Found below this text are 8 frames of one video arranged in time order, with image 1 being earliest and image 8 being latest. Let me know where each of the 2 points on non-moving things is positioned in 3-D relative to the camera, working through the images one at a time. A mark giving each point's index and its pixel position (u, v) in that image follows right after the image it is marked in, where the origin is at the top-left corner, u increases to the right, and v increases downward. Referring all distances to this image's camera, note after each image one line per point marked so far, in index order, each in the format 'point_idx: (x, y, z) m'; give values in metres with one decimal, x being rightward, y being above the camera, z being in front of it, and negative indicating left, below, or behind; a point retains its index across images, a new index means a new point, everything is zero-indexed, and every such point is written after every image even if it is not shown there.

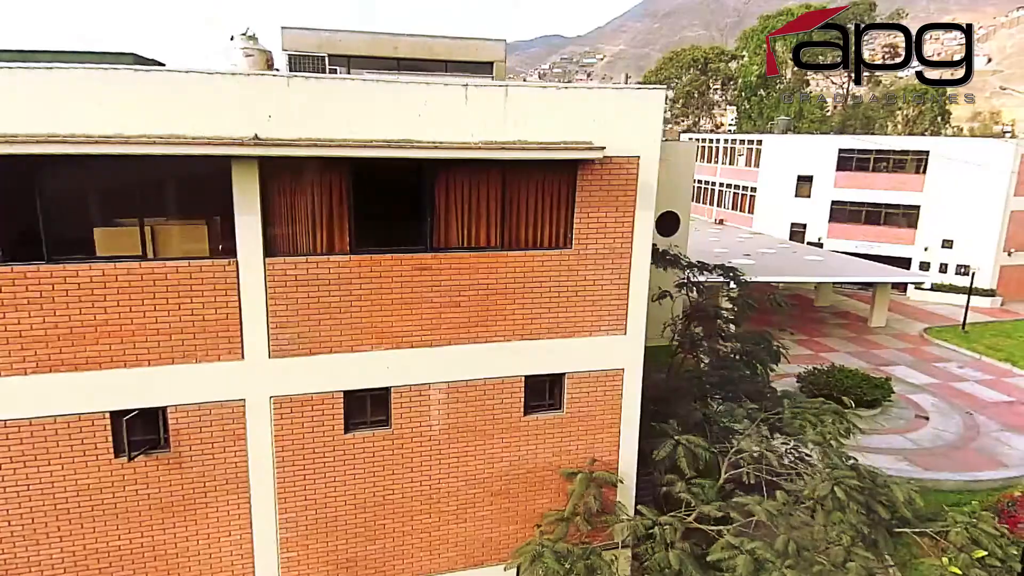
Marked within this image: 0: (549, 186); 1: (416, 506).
0: (+0.4, +1.2, +7.2) m
1: (-1.1, -2.6, +7.4) m
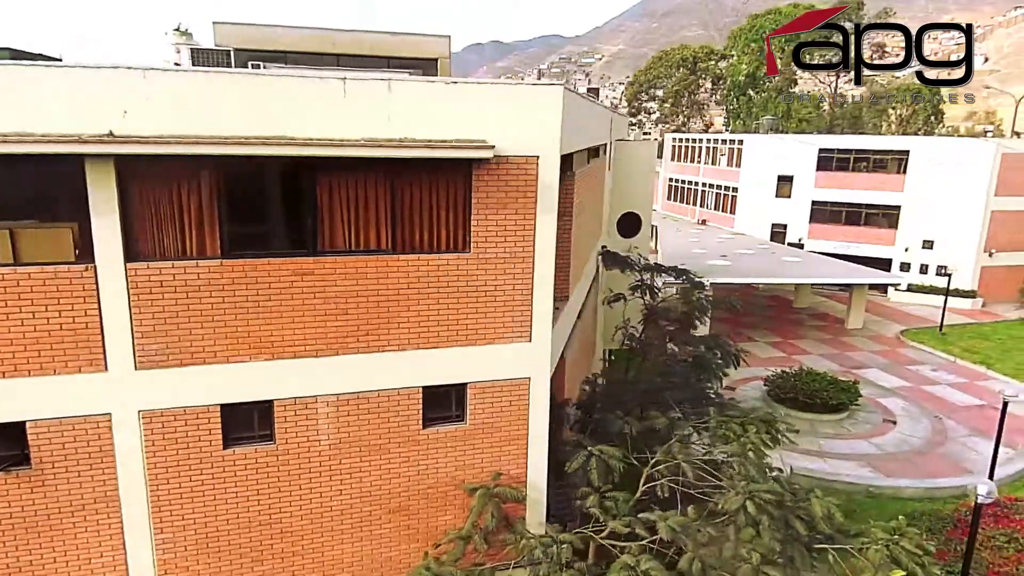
0: (-0.8, +1.1, +6.8) m
1: (-2.3, -2.6, +7.0) m
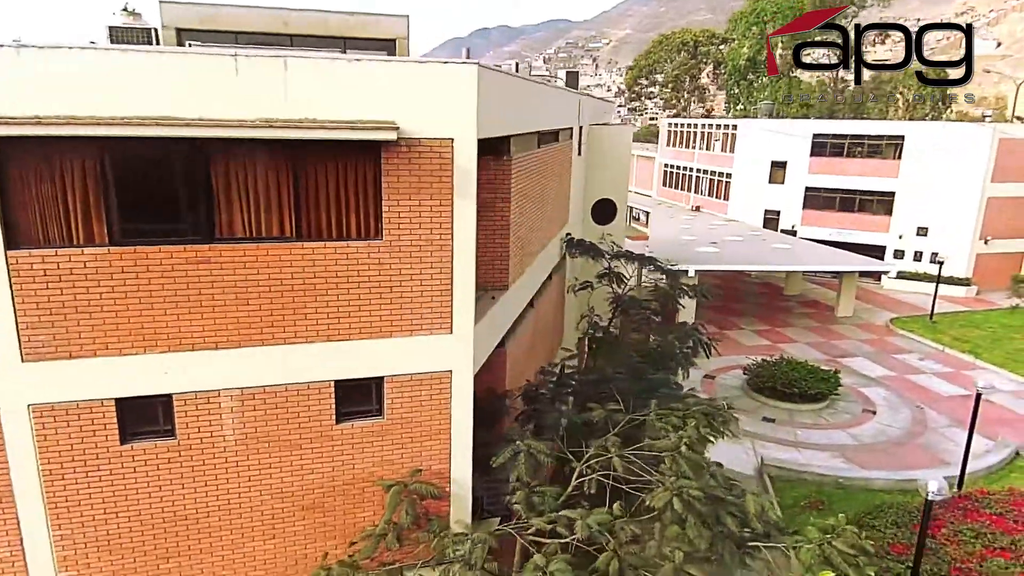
0: (-1.7, +1.2, +6.5) m
1: (-3.2, -2.5, +6.8) m
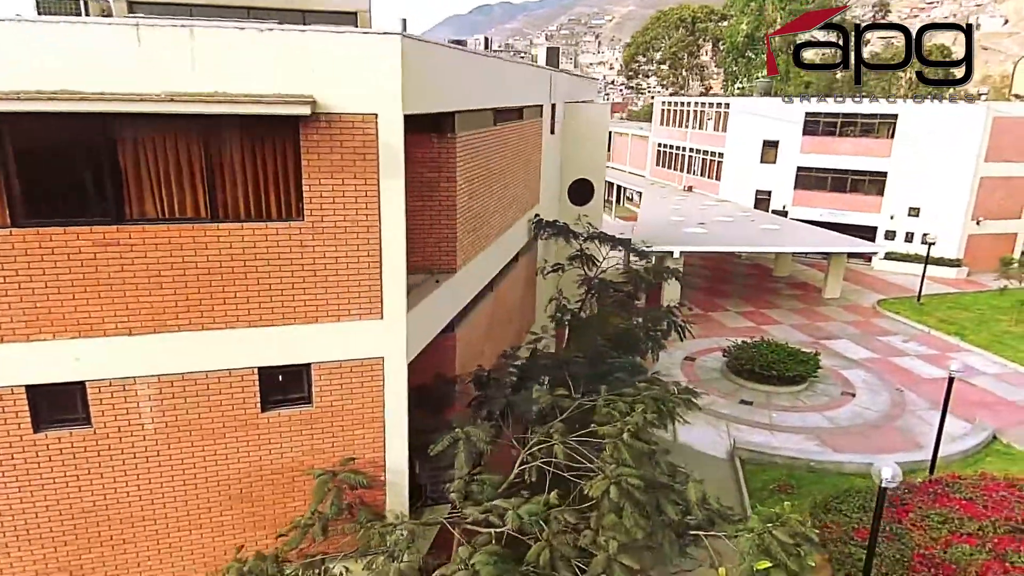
0: (-2.4, +1.4, +6.2) m
1: (-3.9, -2.3, +6.6) m
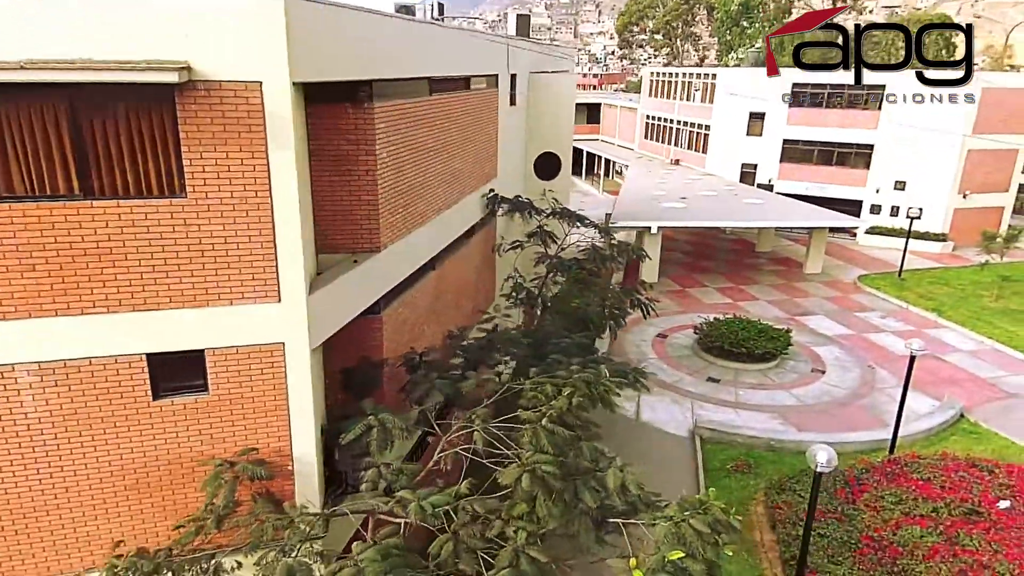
0: (-3.3, +1.5, +5.7) m
1: (-4.9, -2.2, +6.3) m
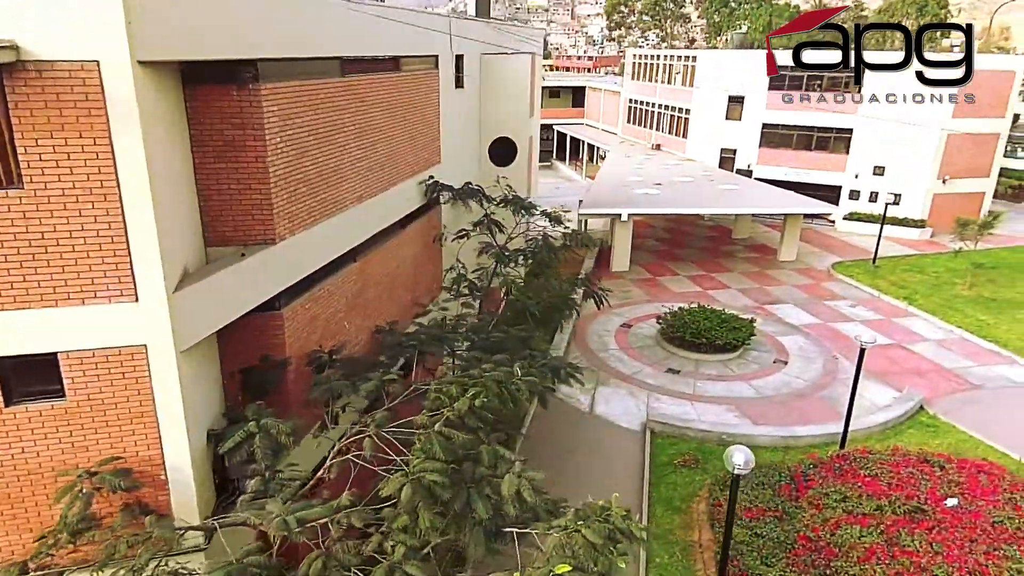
0: (-4.5, +1.5, +5.2) m
1: (-6.0, -2.1, +5.9) m
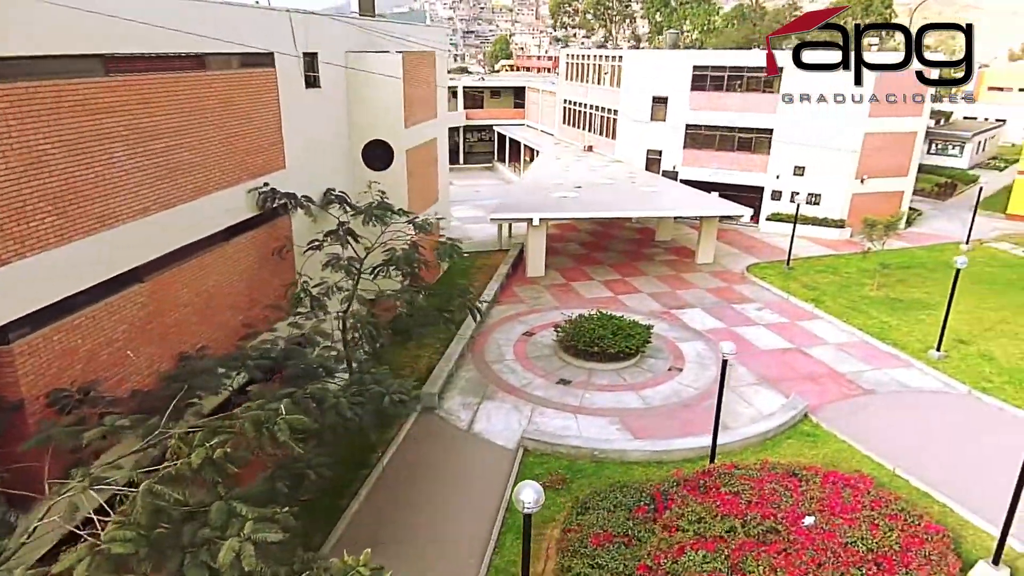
0: (-7.0, +1.2, +4.2) m
1: (-8.5, -2.5, +4.8) m
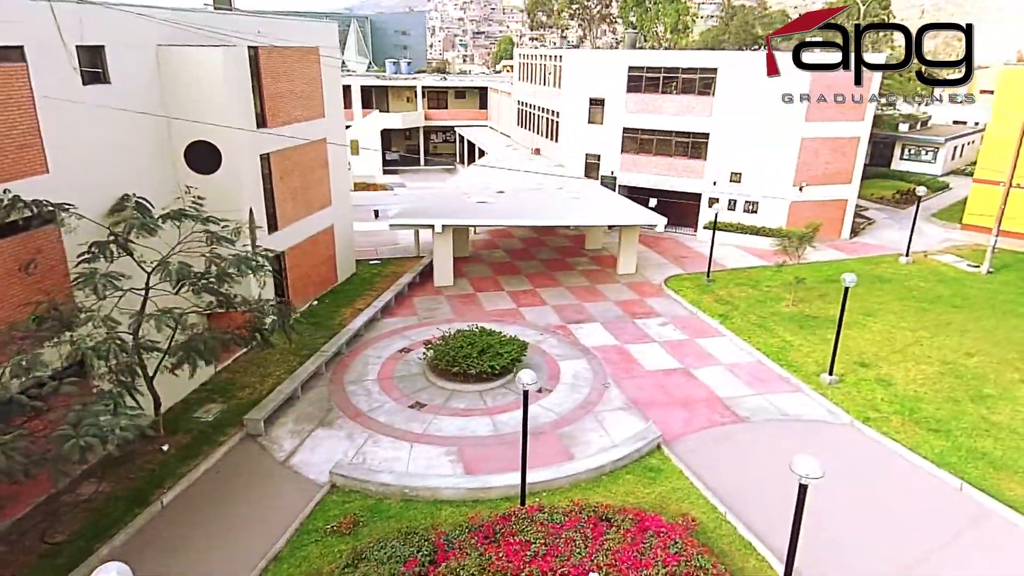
0: (-10.8, +0.9, +3.0) m
1: (-12.4, -2.8, +3.7) m
